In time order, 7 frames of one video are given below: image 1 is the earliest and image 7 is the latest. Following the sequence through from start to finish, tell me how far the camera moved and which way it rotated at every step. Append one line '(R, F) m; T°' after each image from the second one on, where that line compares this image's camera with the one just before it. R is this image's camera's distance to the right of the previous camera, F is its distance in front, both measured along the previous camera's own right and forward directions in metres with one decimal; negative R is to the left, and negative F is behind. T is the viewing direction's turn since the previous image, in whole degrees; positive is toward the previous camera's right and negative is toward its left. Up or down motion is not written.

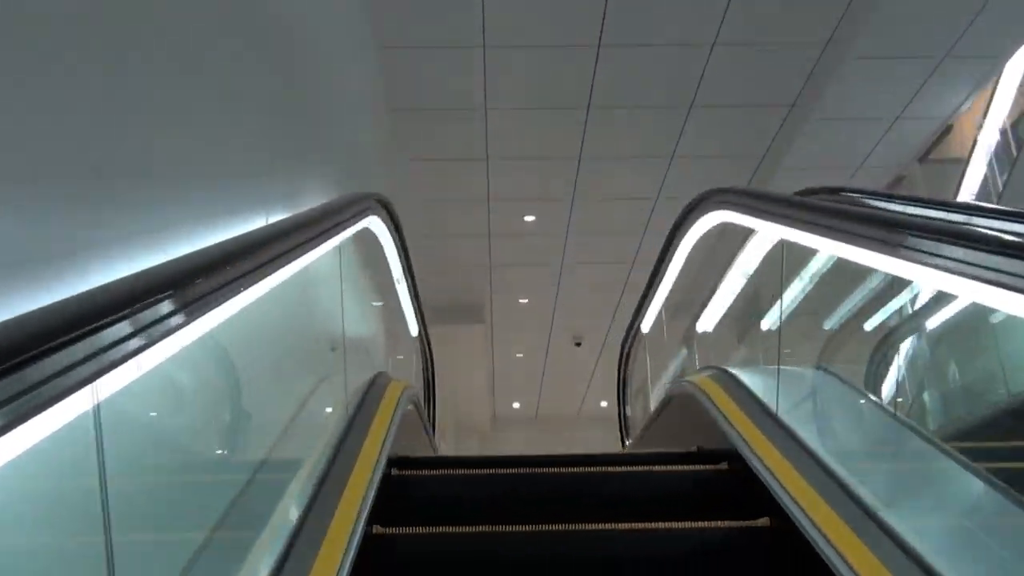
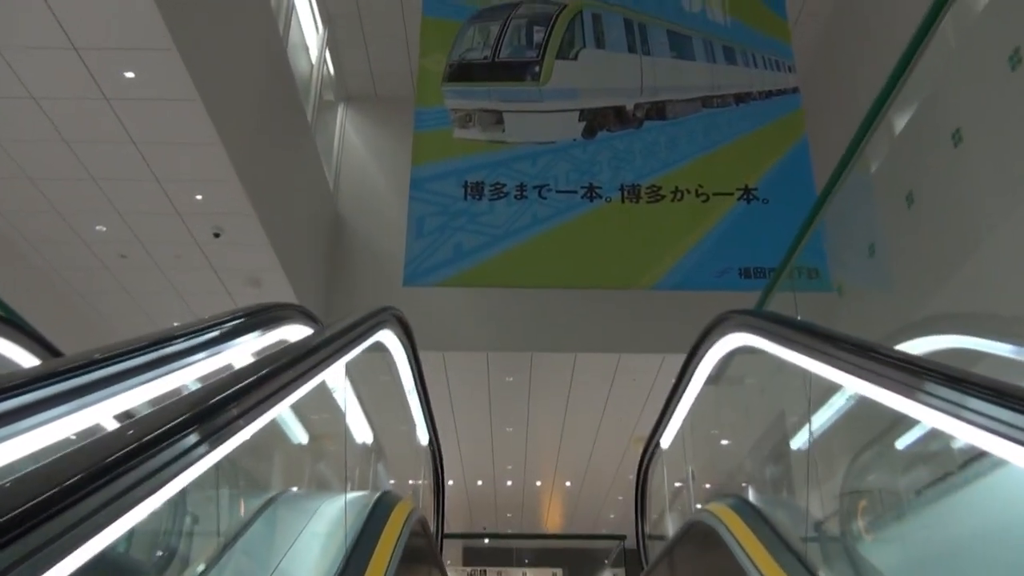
(-0.5, +8.2) m; +27°
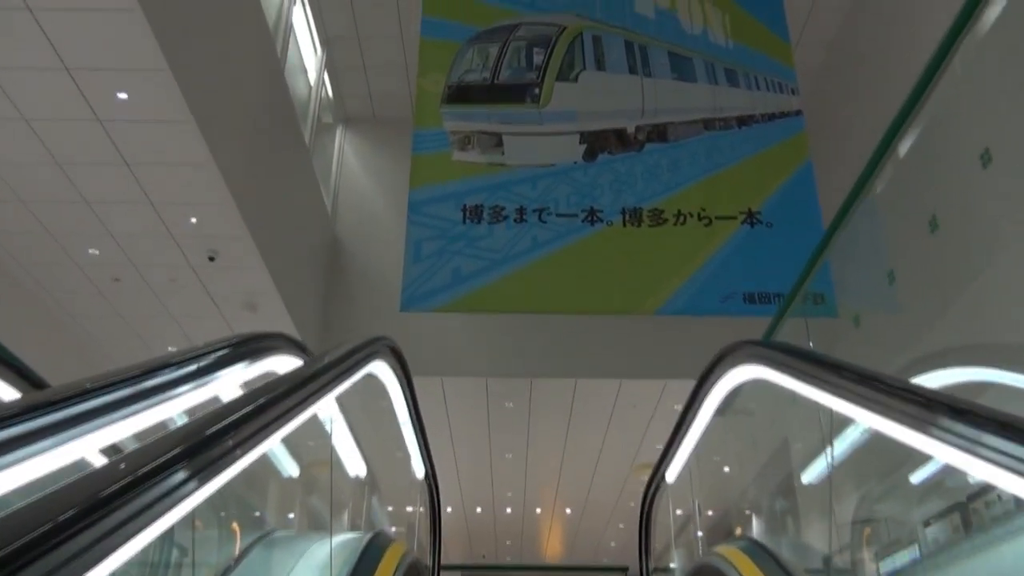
(0.0, +0.1) m; 0°
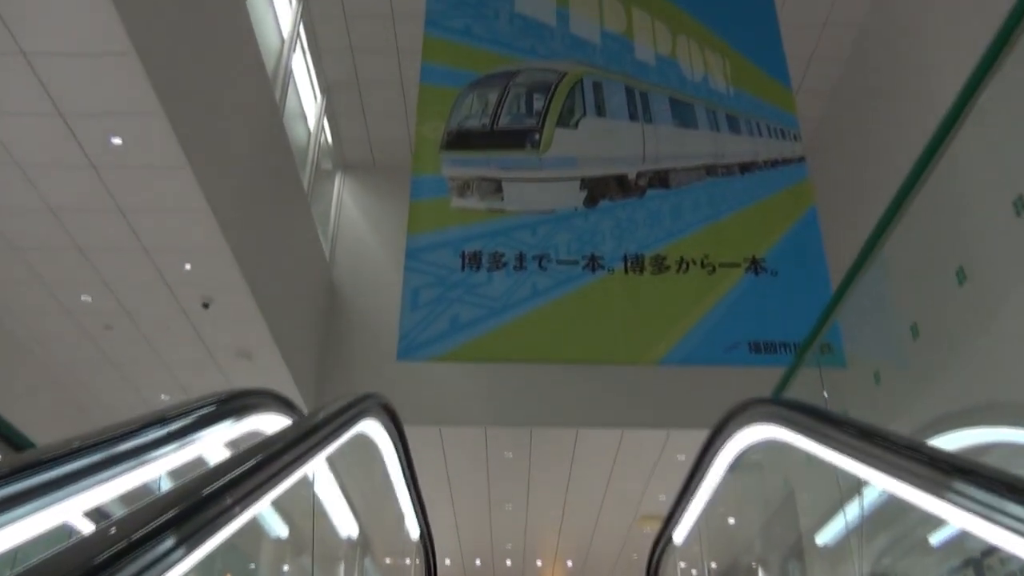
(0.0, +0.1) m; 0°
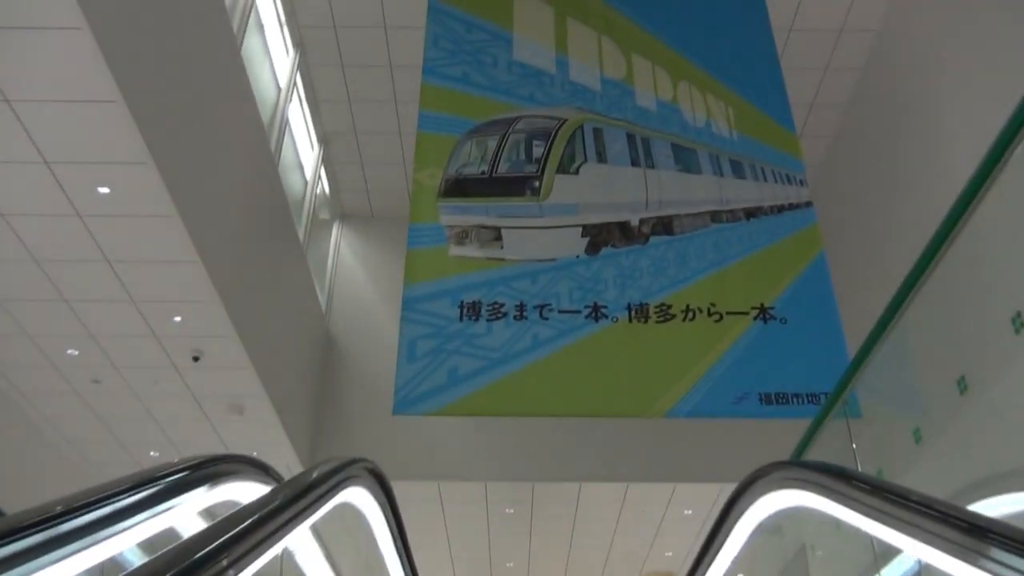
(0.0, +0.2) m; 0°
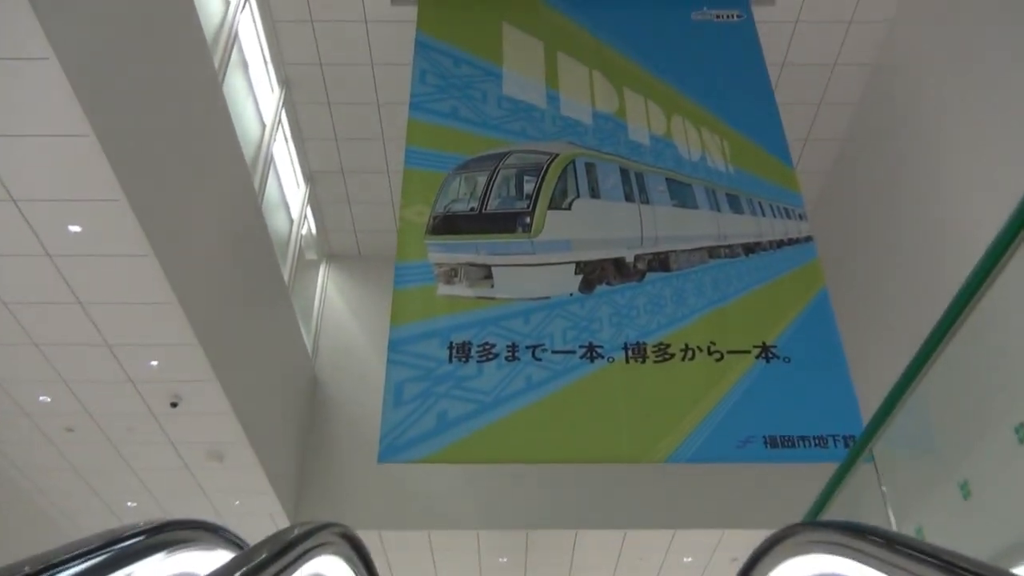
(0.0, +0.2) m; +1°
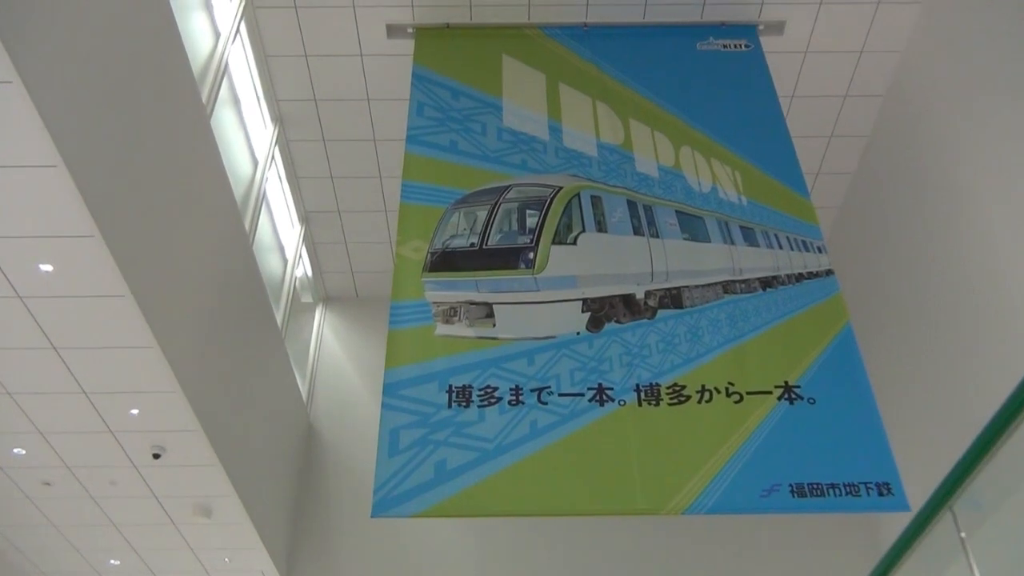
(0.0, +0.3) m; 0°
